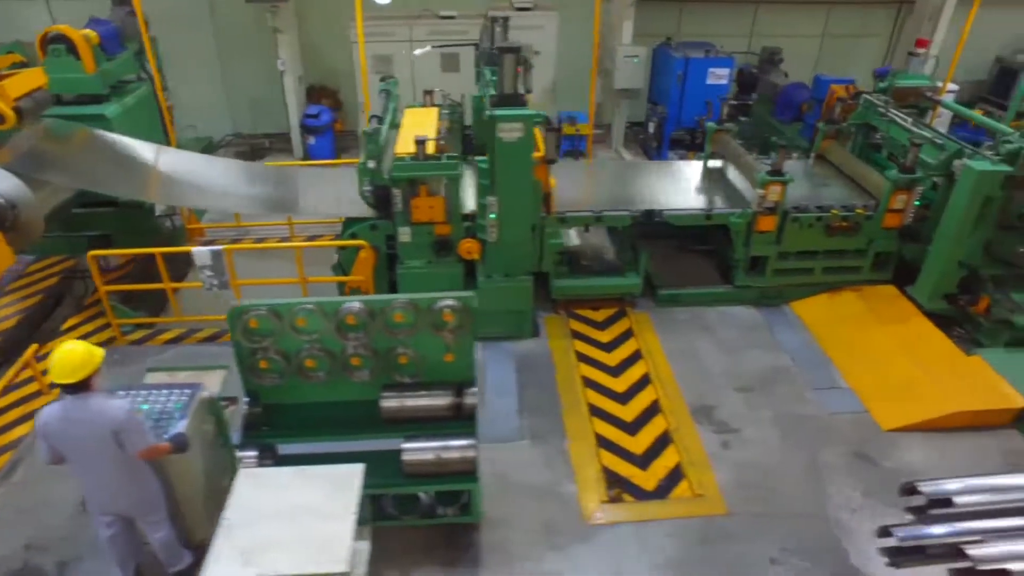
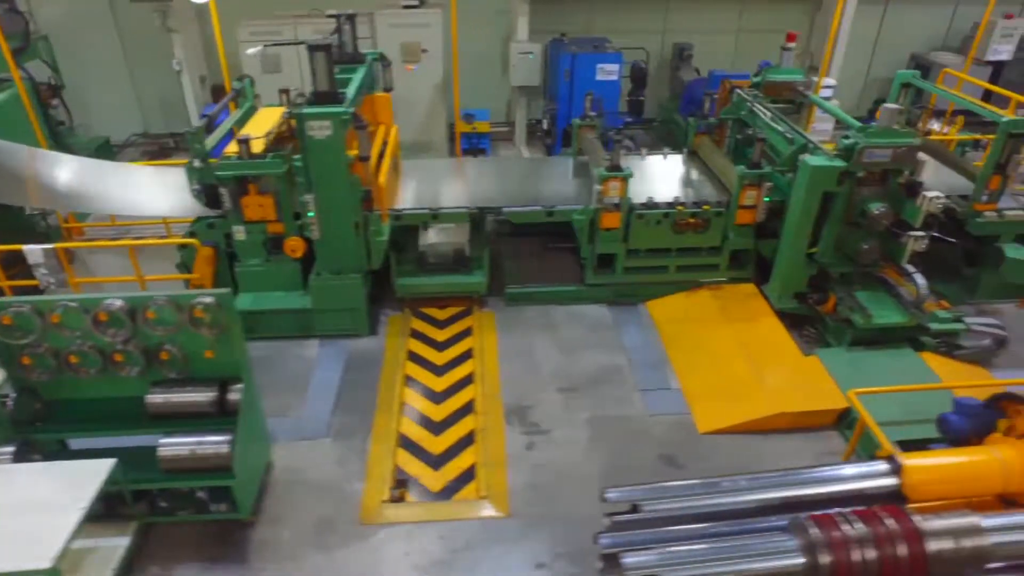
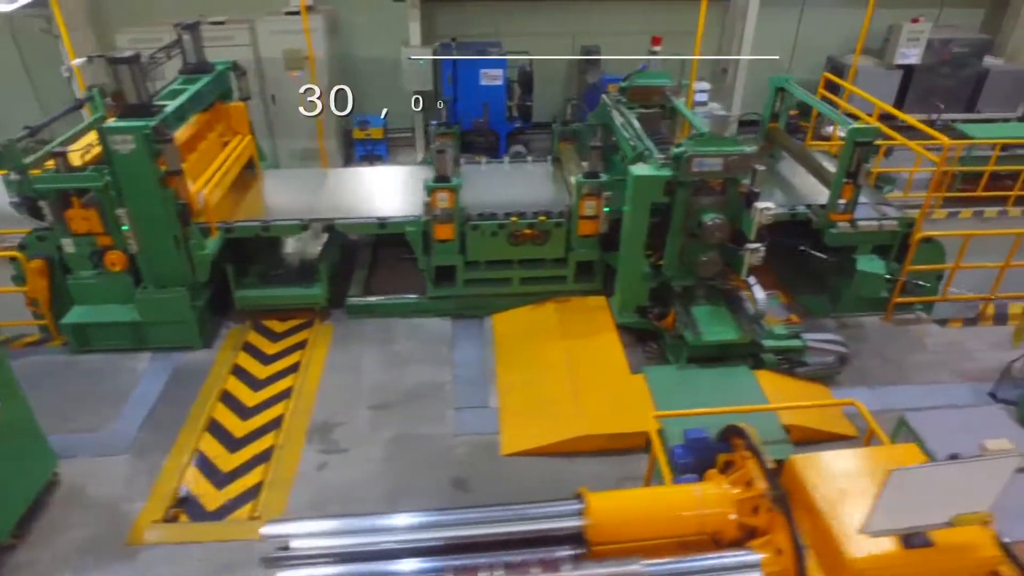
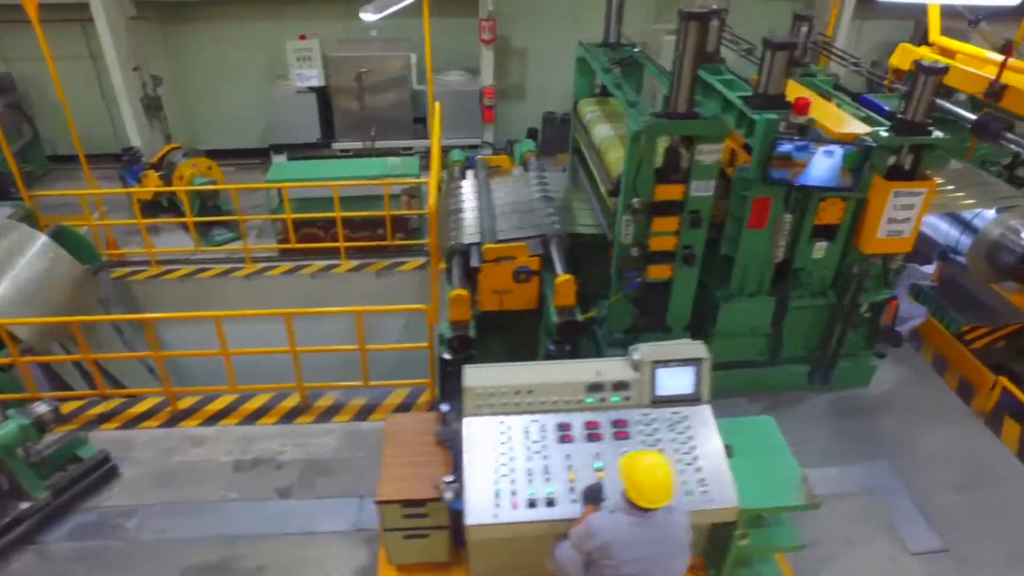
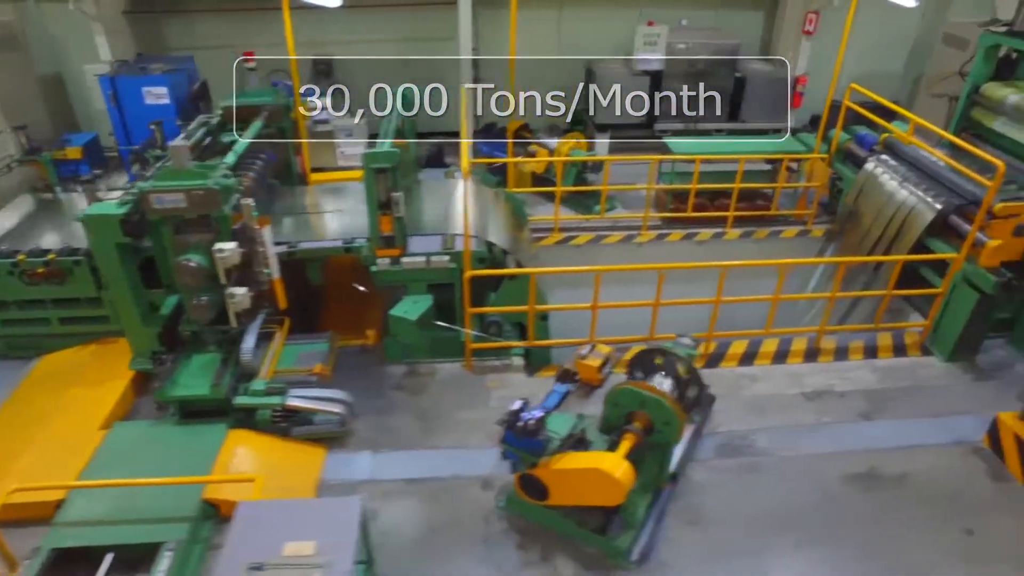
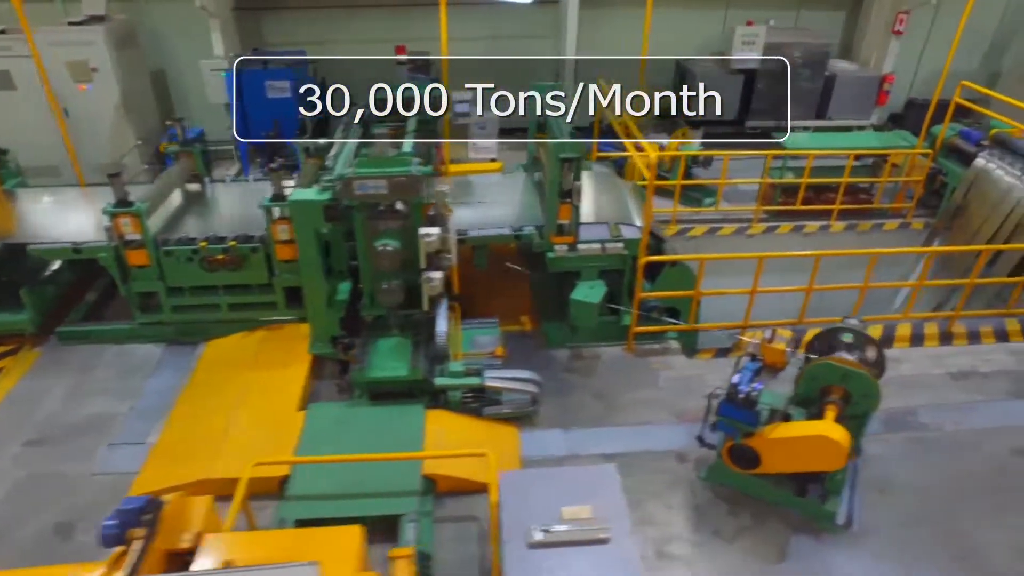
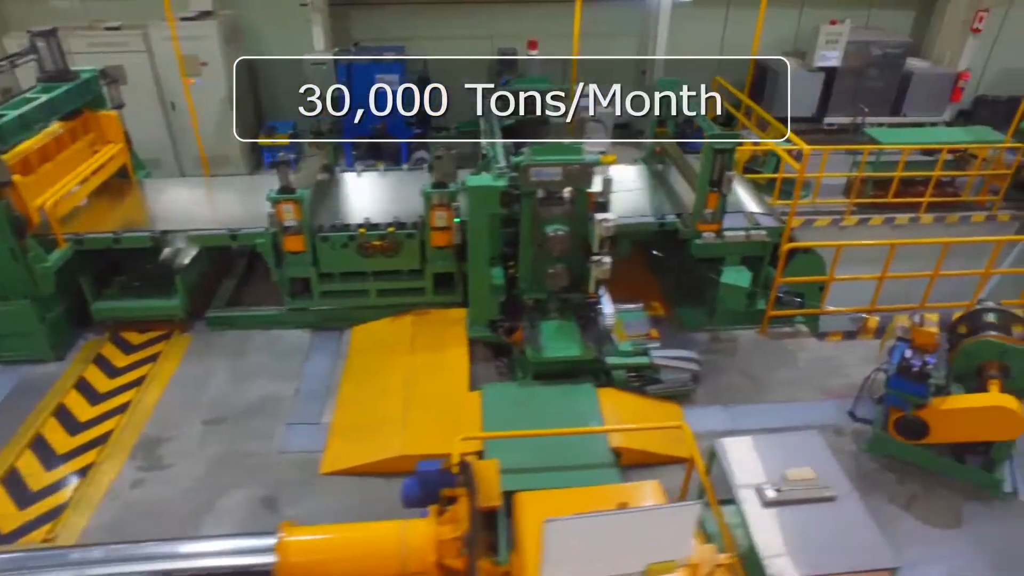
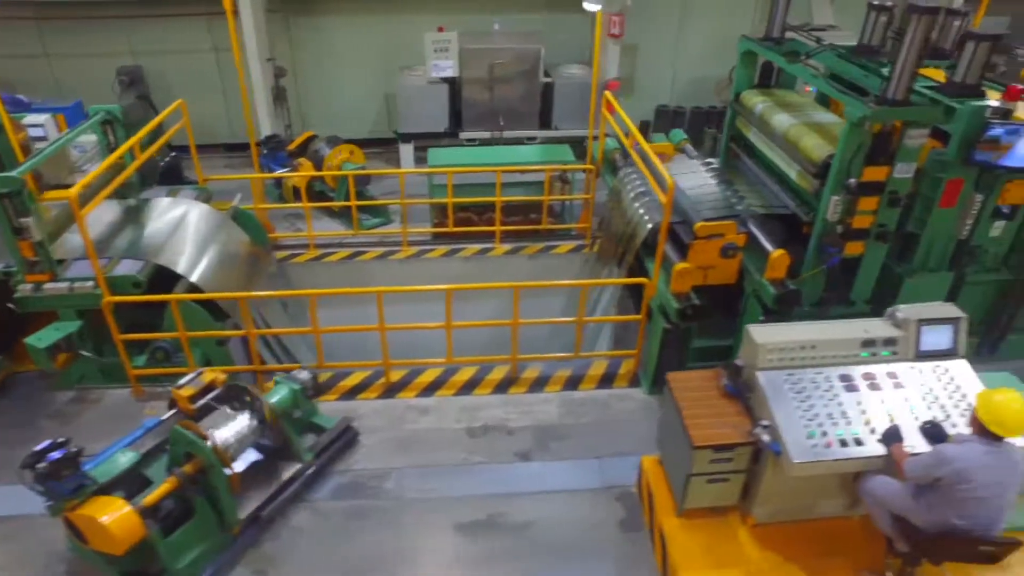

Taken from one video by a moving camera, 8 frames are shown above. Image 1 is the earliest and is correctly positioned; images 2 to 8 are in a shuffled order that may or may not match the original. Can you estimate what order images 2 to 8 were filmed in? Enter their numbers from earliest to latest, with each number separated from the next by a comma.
2, 3, 7, 6, 5, 8, 4
